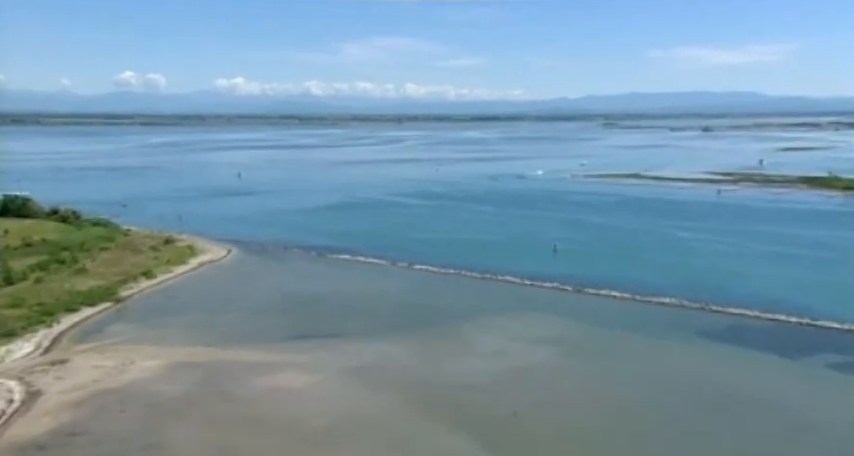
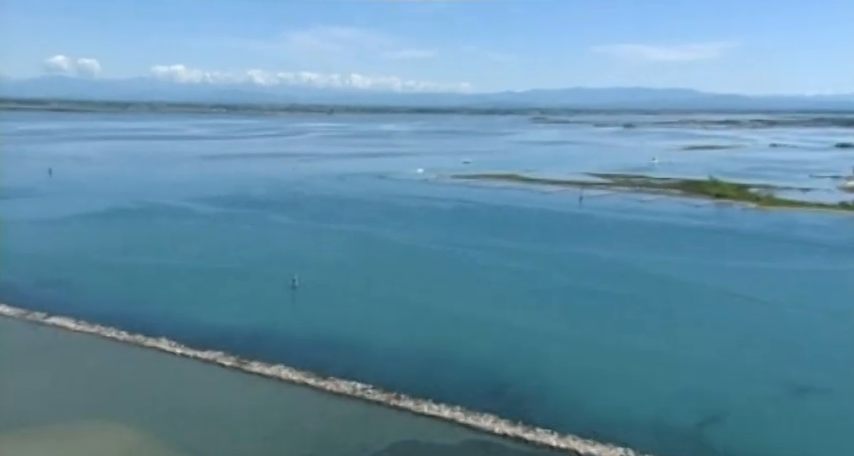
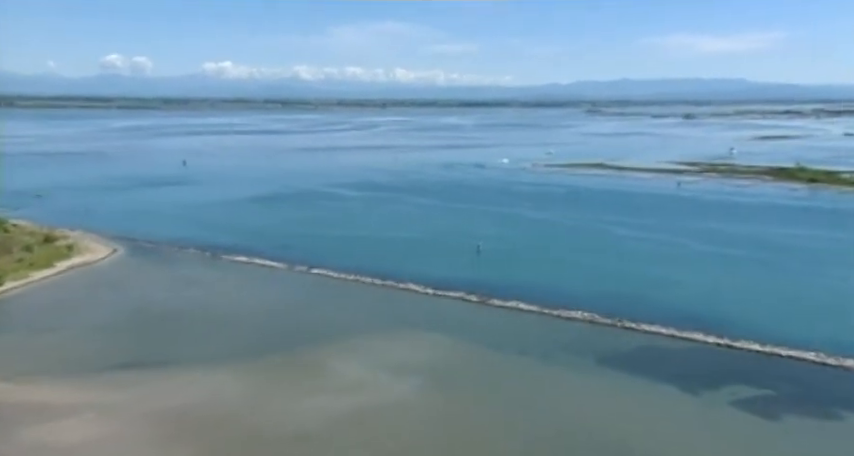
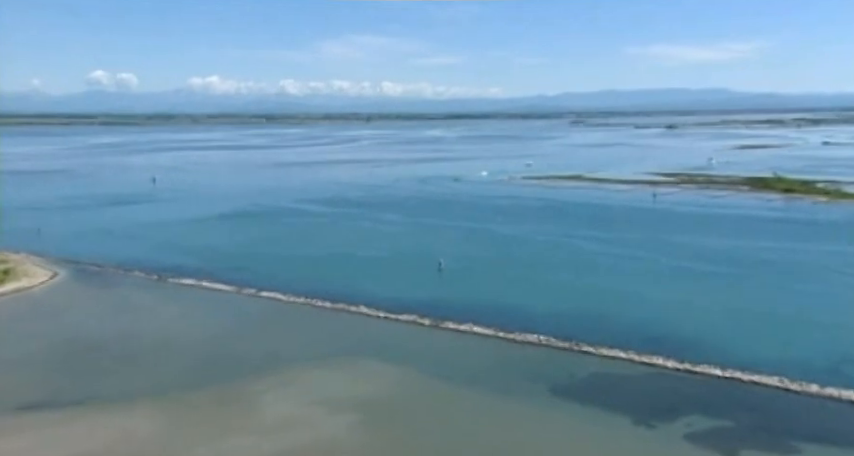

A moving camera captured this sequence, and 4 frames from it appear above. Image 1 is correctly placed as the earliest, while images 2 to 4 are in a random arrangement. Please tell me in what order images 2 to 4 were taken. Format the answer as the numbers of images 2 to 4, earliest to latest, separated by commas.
3, 4, 2
